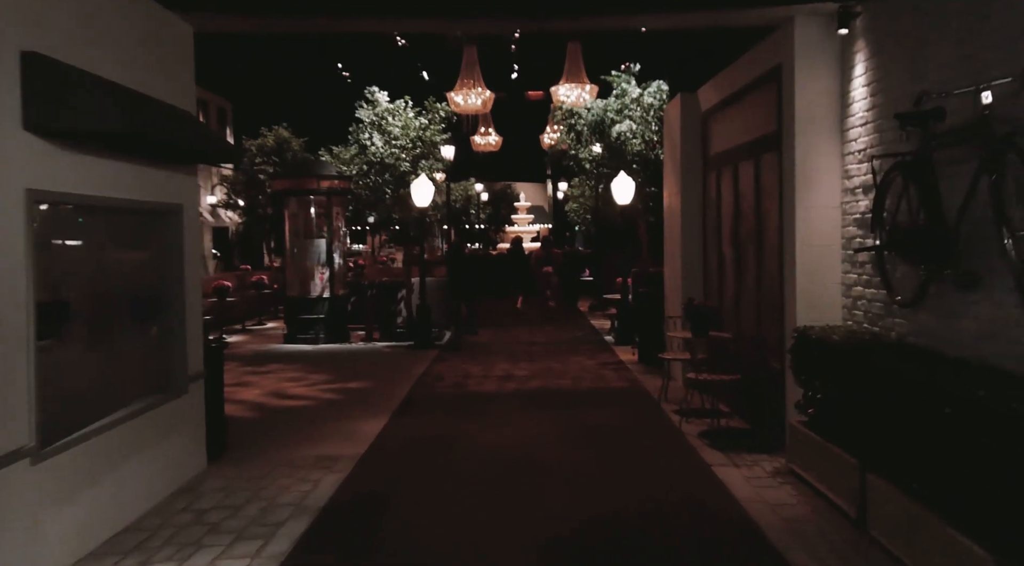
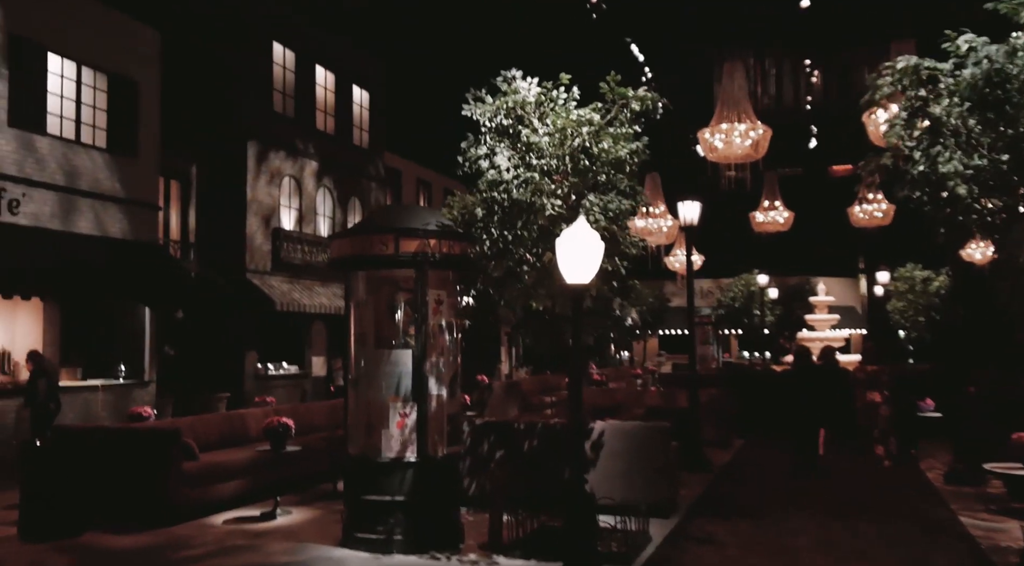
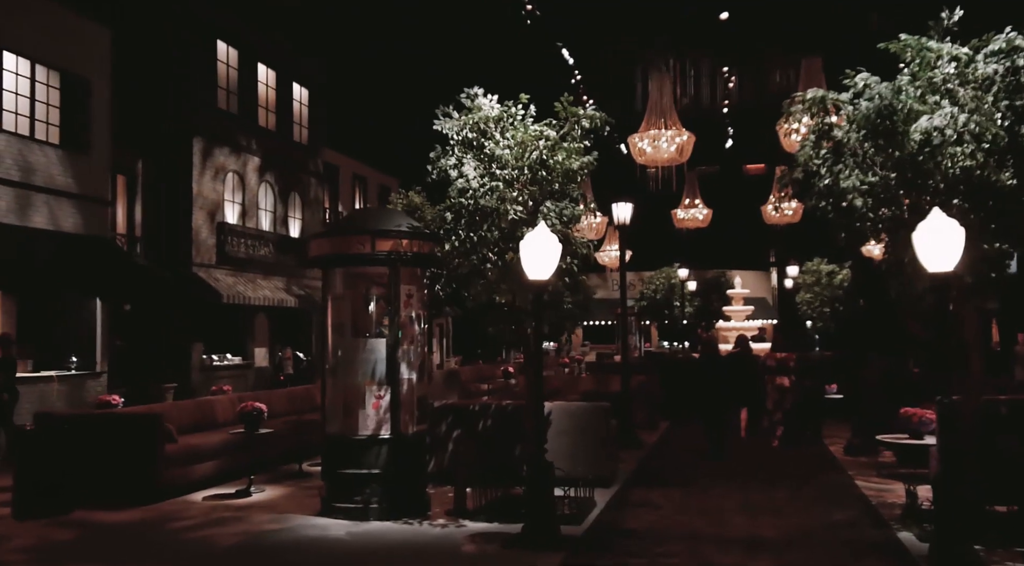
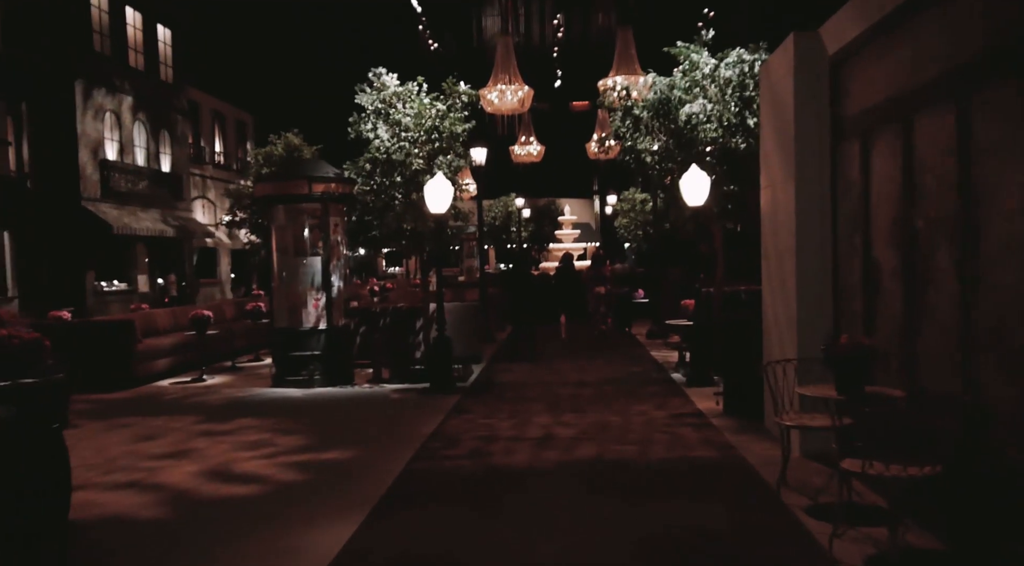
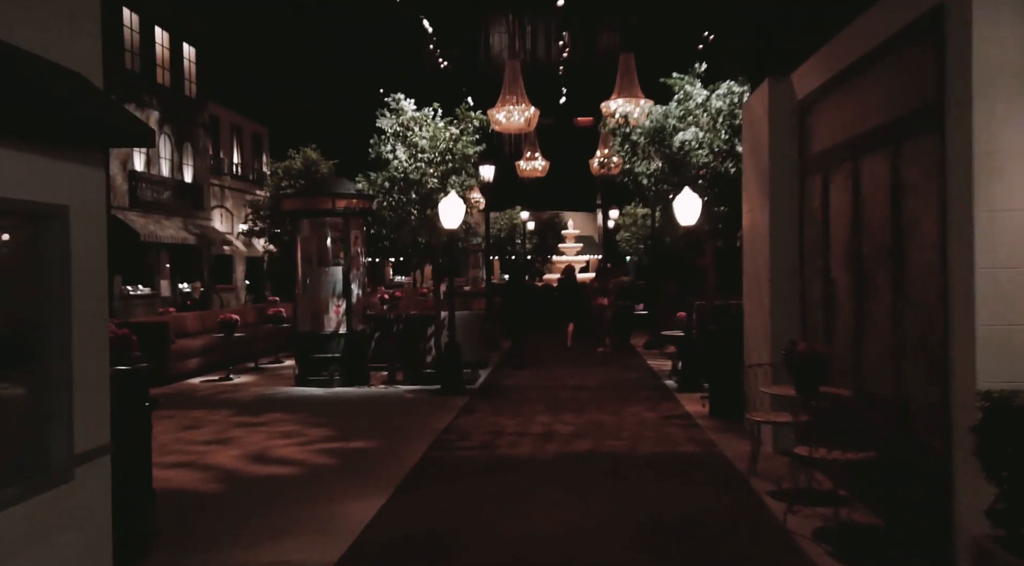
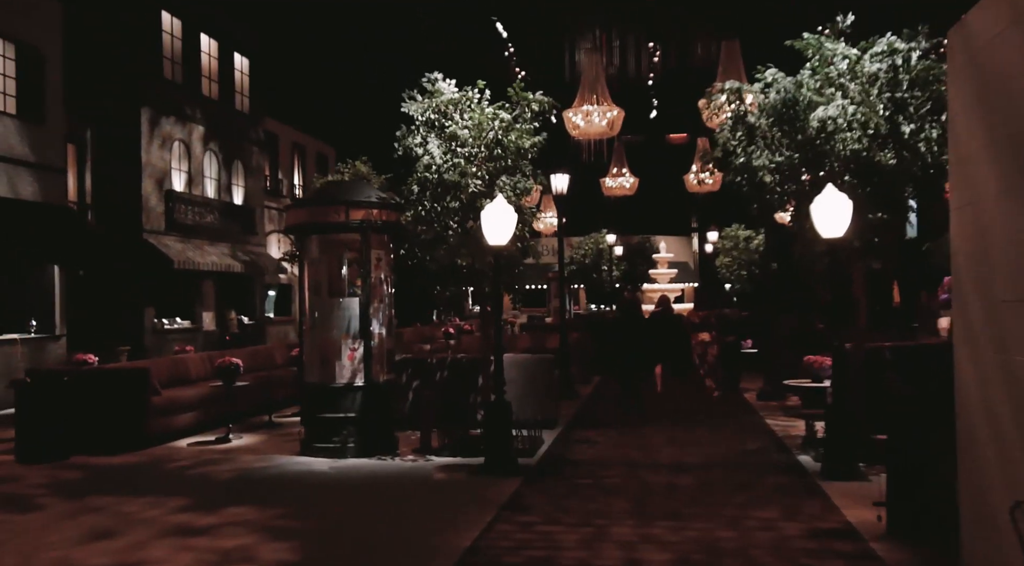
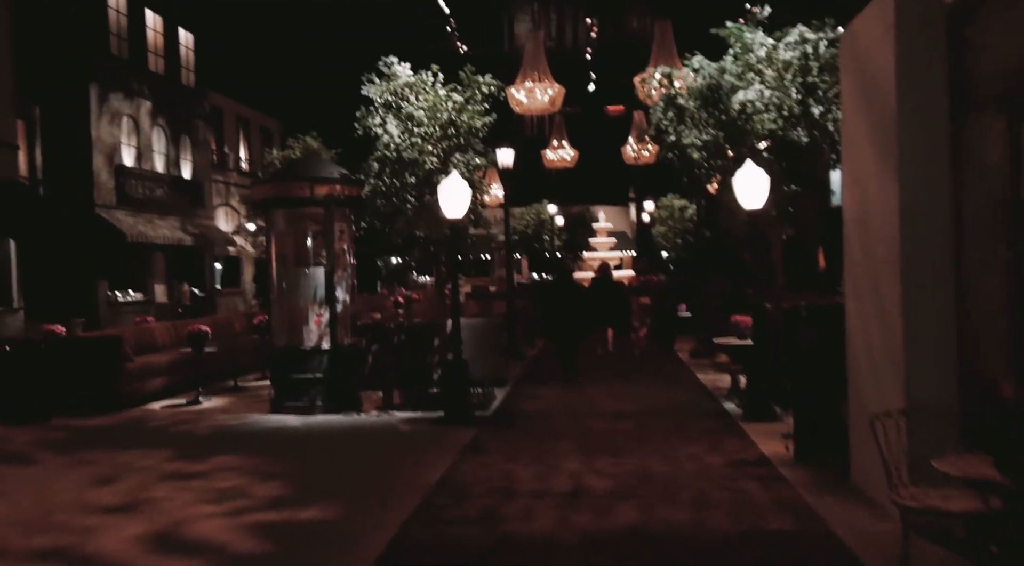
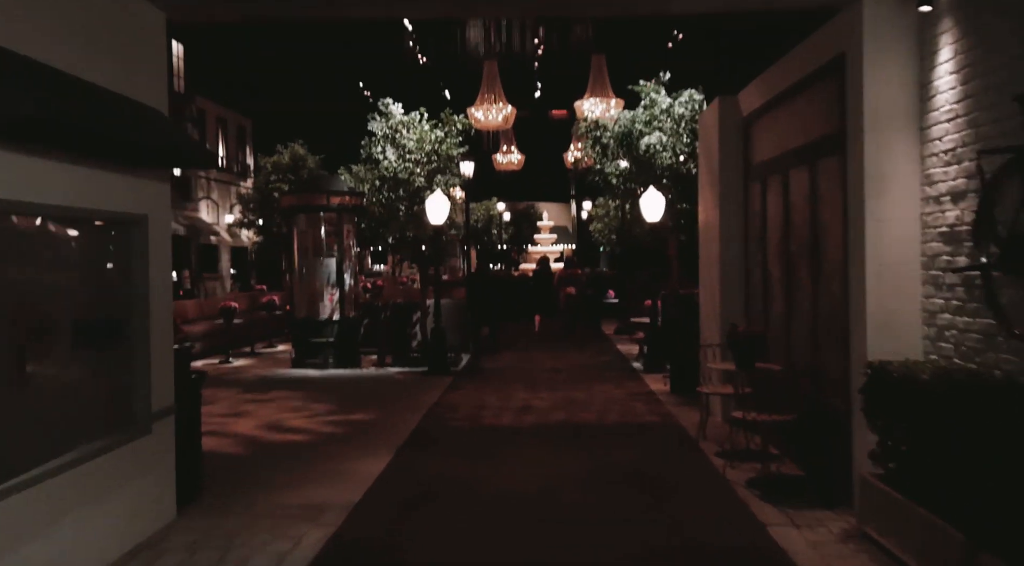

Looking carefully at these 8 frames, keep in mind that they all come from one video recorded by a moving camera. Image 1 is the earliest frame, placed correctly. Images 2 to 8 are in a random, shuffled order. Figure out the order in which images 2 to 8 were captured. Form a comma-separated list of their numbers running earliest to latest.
8, 5, 4, 7, 6, 3, 2
